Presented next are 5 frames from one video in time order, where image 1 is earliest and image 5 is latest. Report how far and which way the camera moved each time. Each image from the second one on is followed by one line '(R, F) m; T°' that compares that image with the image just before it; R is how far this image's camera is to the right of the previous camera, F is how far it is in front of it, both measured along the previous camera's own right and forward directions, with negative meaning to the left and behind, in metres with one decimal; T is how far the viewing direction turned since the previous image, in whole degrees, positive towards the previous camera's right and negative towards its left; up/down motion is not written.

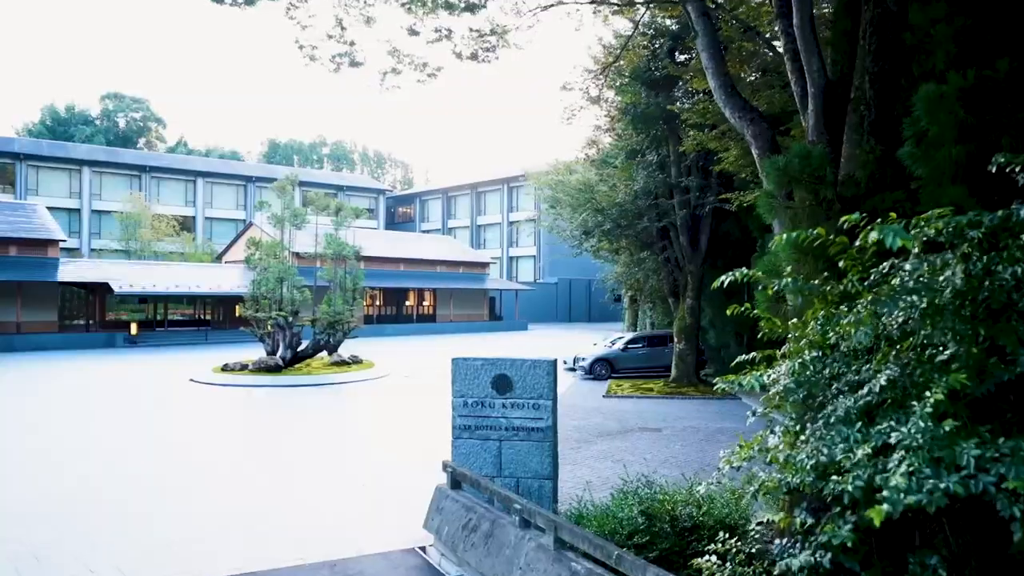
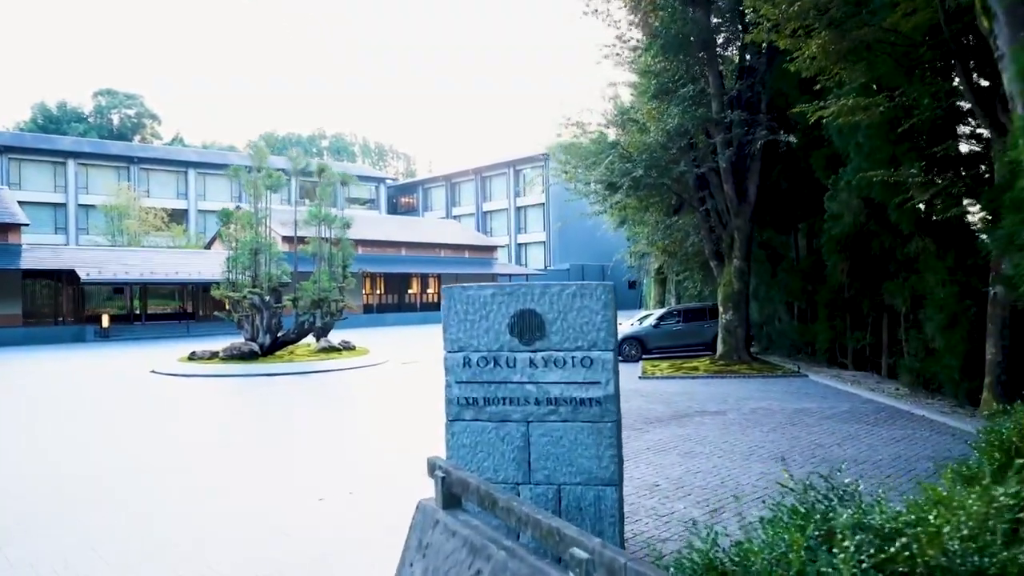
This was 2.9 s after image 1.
(-0.1, +3.0) m; -1°
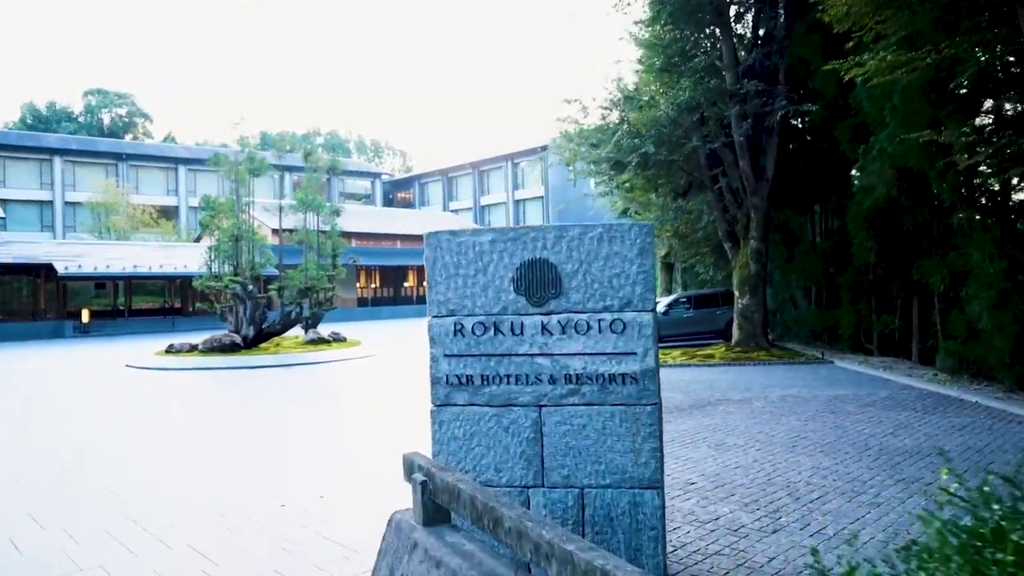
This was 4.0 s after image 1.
(0.0, +1.1) m; 0°
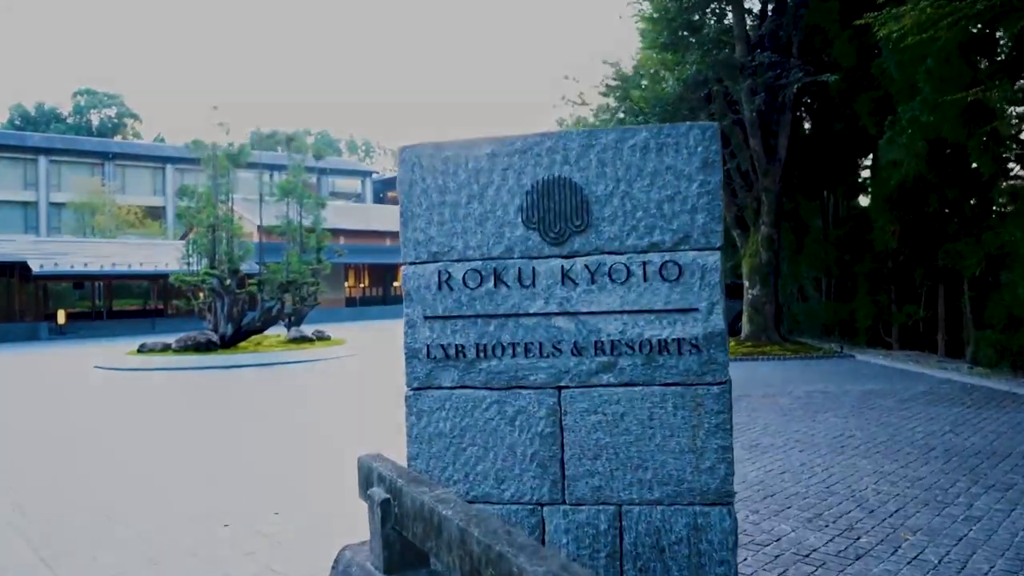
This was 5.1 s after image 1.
(0.0, +1.0) m; +1°
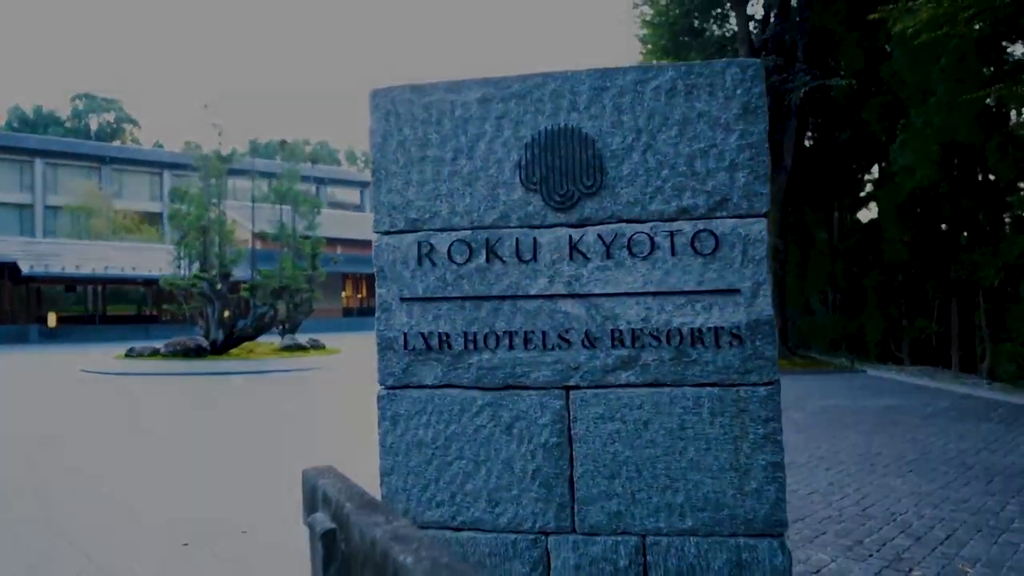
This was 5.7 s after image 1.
(0.0, +0.5) m; 0°
